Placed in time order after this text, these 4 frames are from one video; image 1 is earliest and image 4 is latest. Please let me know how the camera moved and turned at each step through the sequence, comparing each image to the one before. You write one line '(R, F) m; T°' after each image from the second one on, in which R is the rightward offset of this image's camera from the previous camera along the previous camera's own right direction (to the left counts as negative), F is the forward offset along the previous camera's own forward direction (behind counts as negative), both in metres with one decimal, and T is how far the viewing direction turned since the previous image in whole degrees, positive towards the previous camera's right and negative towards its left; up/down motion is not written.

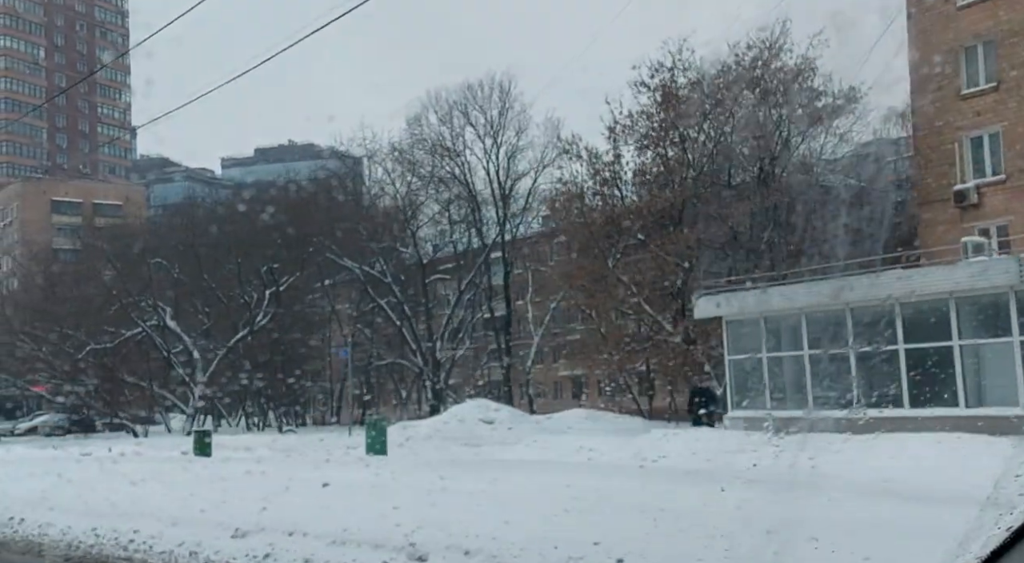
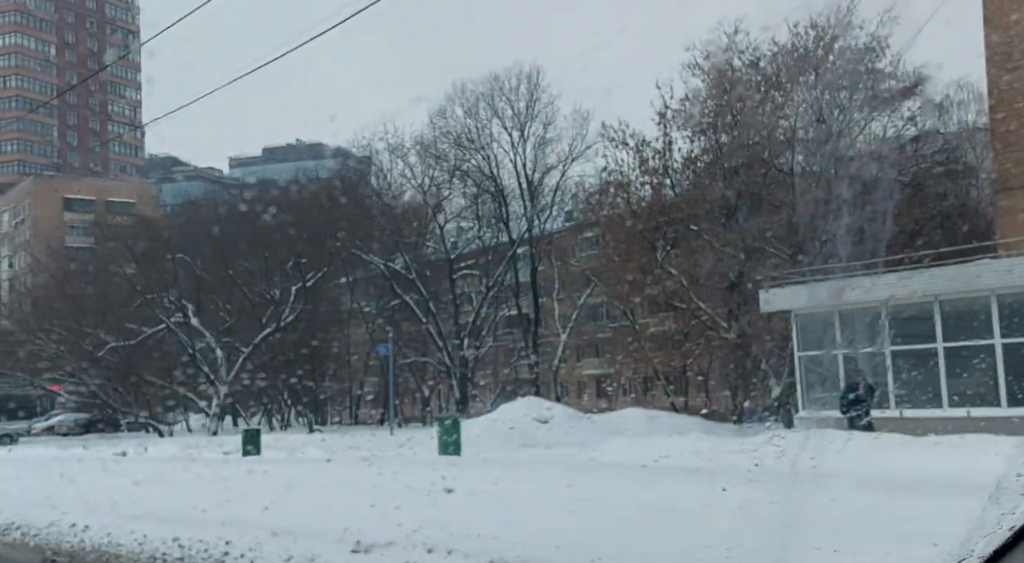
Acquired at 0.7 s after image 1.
(-0.5, +0.6) m; 0°
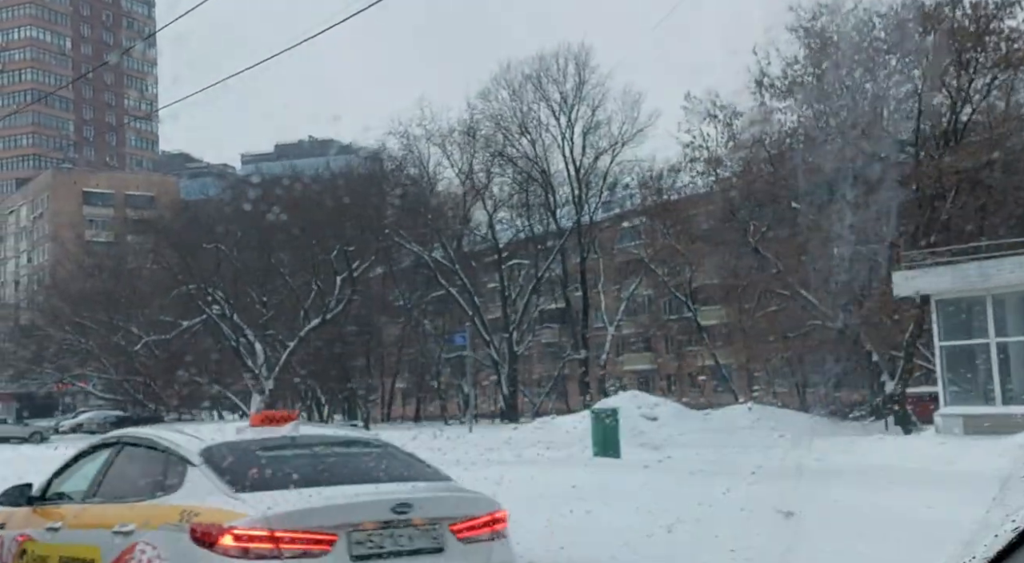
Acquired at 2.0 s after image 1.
(-0.8, +1.1) m; 0°
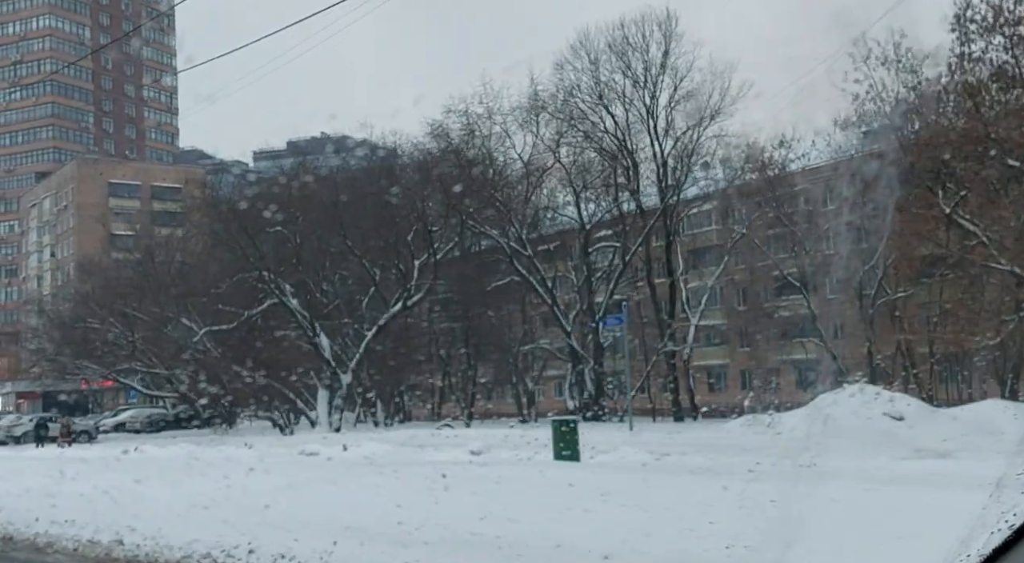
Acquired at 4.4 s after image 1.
(-1.4, +1.9) m; 0°
